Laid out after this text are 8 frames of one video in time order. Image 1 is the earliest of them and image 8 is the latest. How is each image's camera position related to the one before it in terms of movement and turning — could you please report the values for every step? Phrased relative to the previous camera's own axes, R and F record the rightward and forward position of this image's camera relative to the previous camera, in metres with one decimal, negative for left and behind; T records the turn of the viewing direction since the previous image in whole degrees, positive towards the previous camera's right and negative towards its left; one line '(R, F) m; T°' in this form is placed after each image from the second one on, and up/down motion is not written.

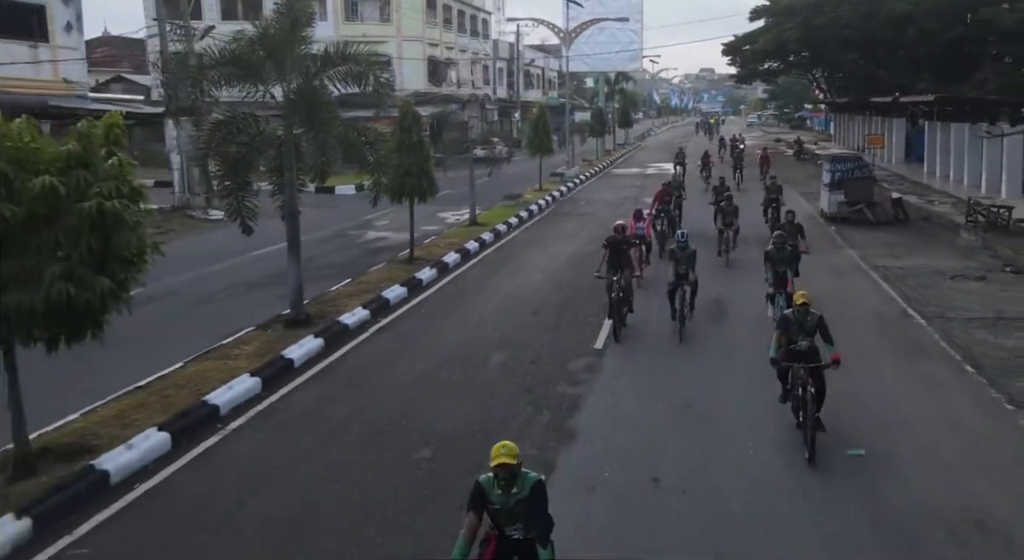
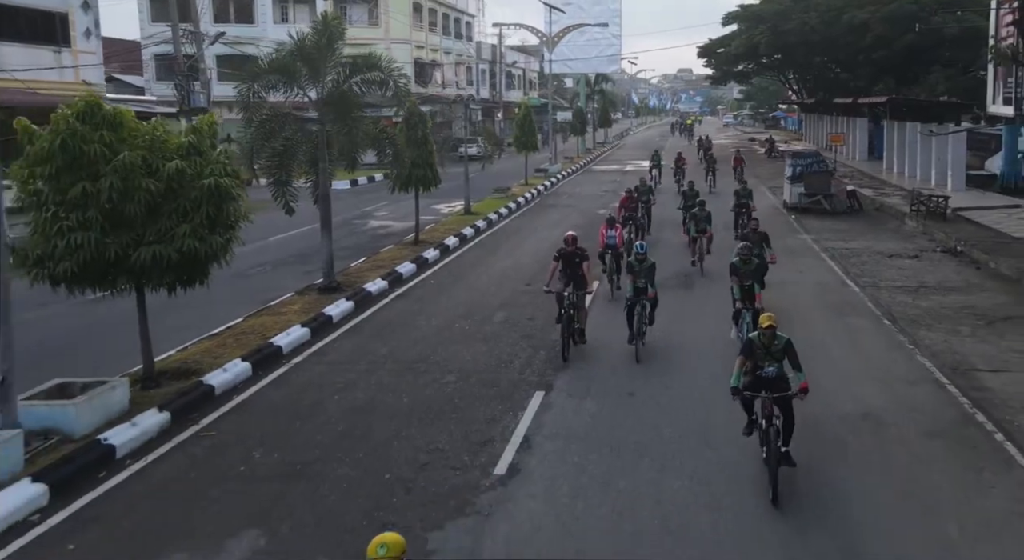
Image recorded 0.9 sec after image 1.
(-0.4, -3.0) m; +1°
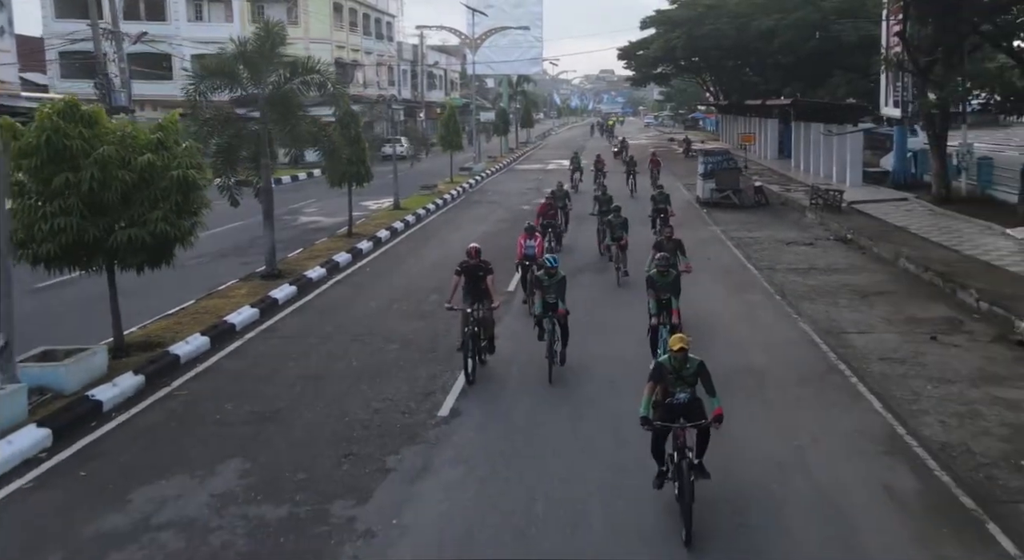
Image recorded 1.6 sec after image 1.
(-0.2, -1.7) m; +5°
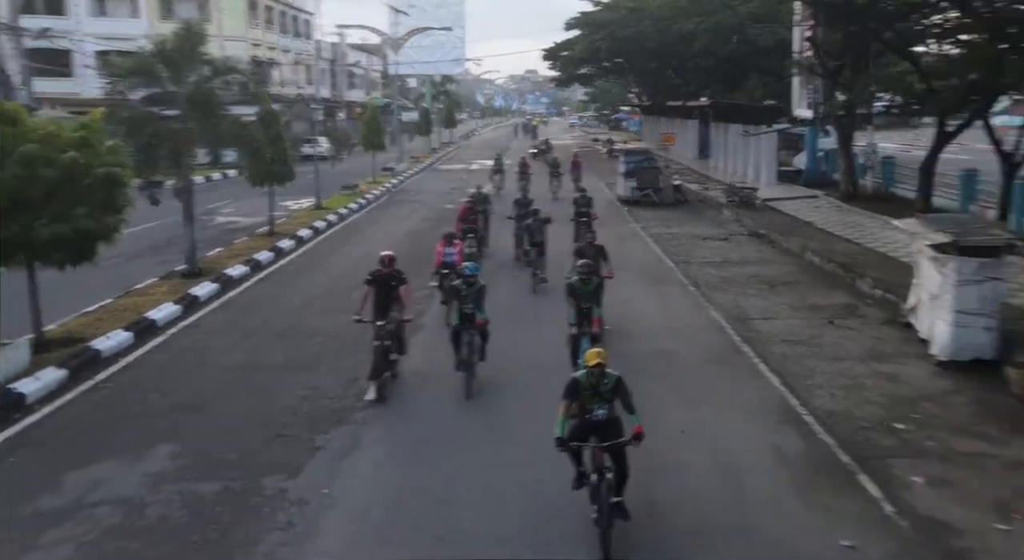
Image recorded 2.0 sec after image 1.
(+0.1, -0.6) m; +4°
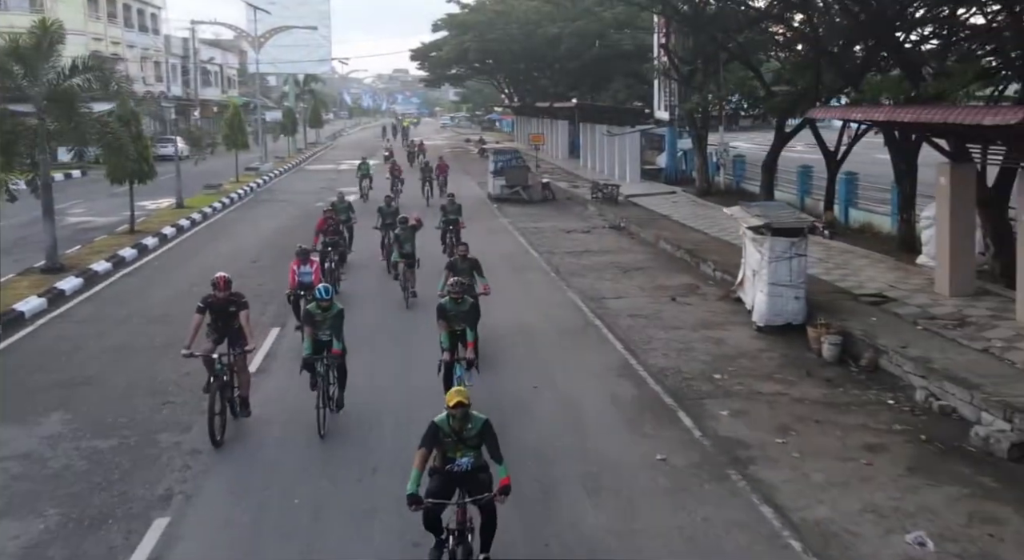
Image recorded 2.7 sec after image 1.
(+0.1, -1.3) m; +7°
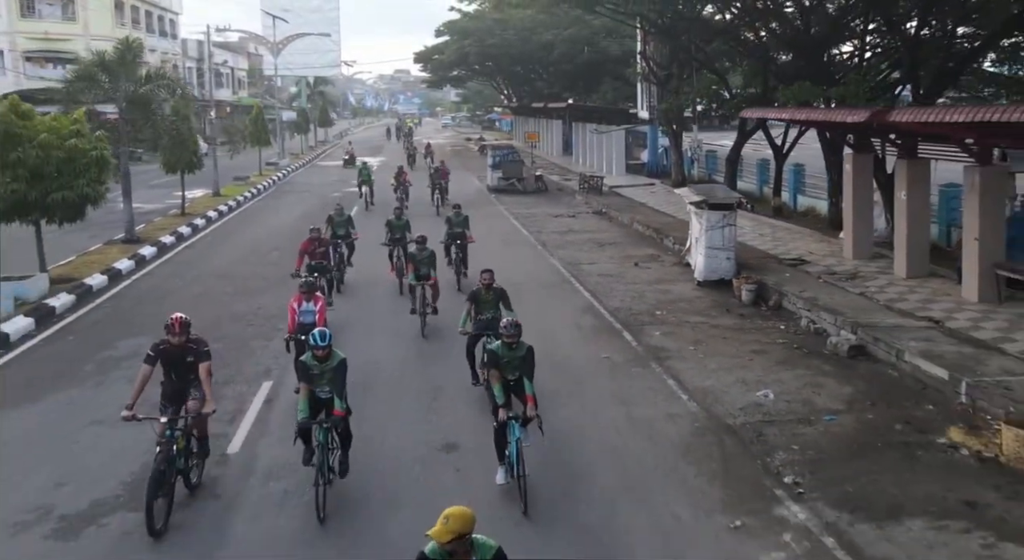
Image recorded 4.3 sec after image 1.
(+0.2, -3.8) m; 0°
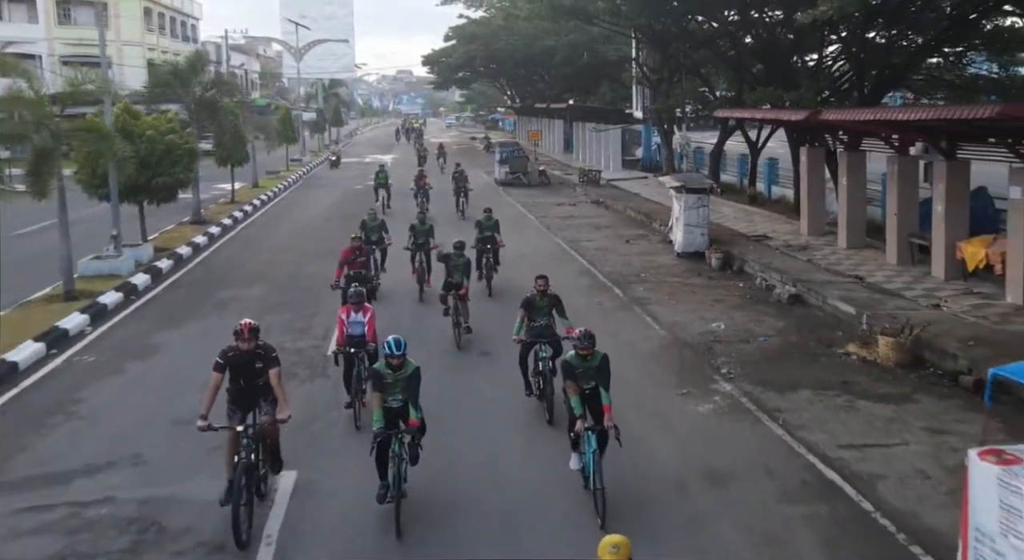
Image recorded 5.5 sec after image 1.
(-0.2, -3.6) m; 0°
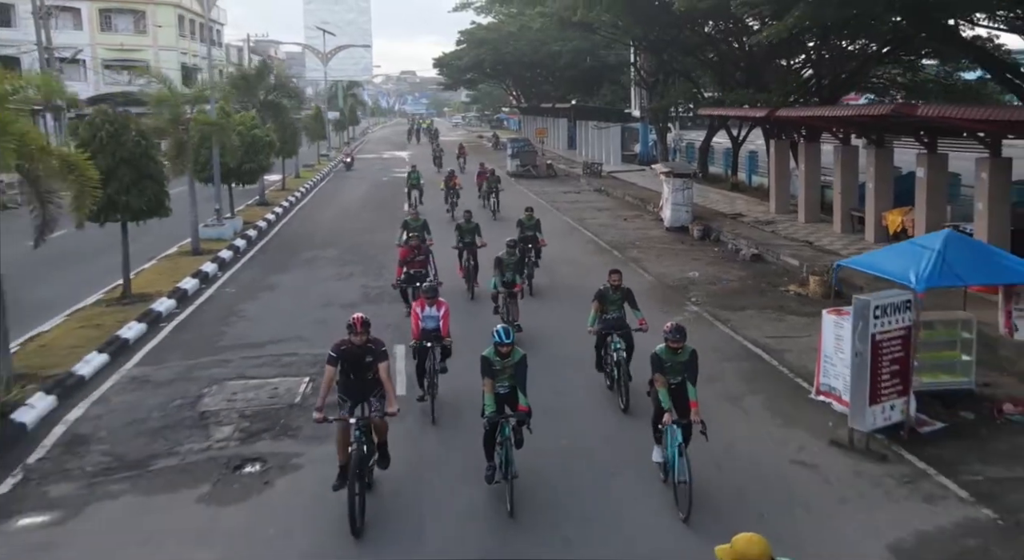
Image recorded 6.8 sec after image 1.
(-0.4, -4.4) m; 0°
